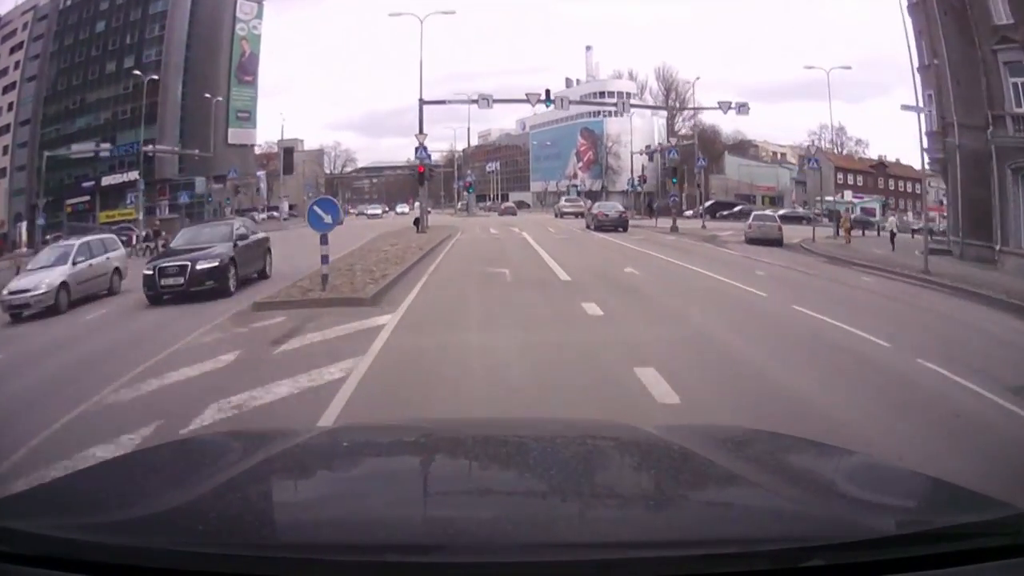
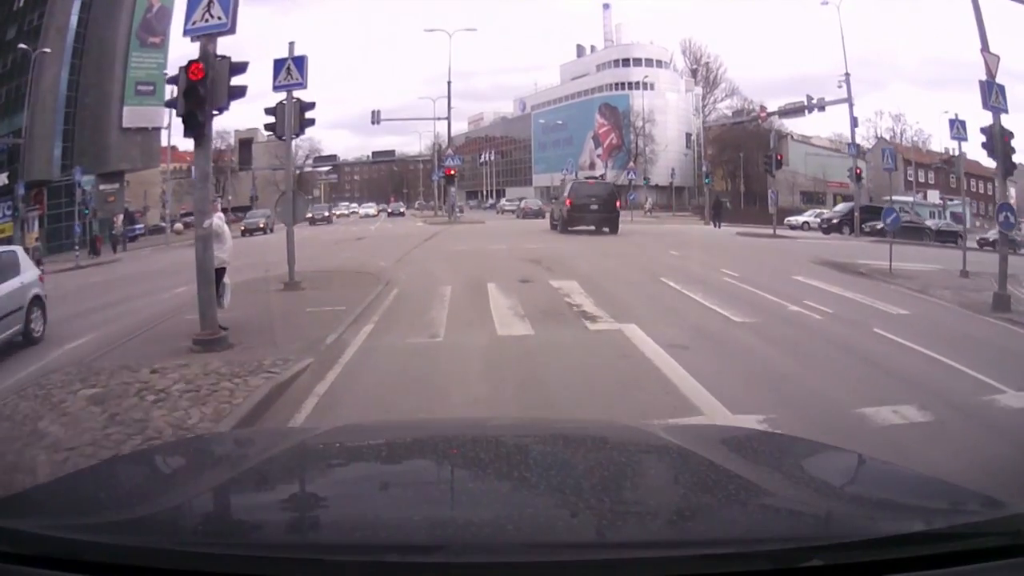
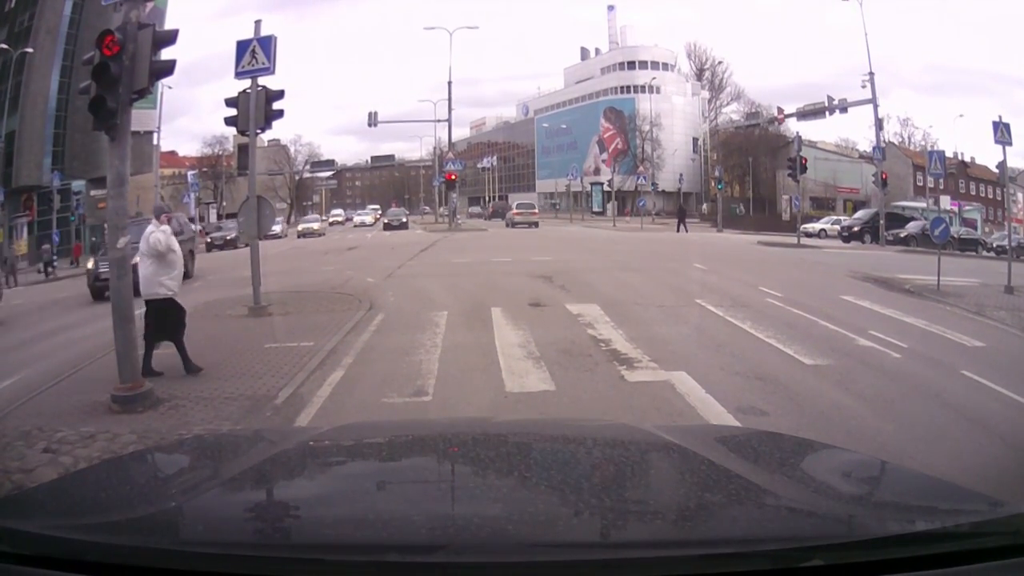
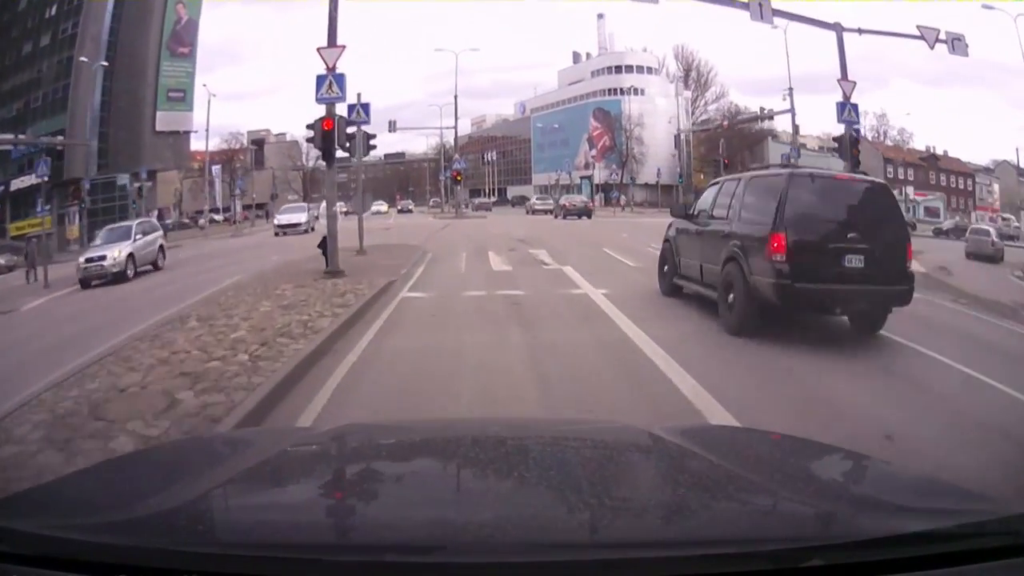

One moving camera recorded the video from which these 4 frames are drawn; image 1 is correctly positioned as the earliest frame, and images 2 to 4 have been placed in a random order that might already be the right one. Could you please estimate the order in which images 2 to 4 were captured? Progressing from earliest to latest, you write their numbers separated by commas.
4, 2, 3
